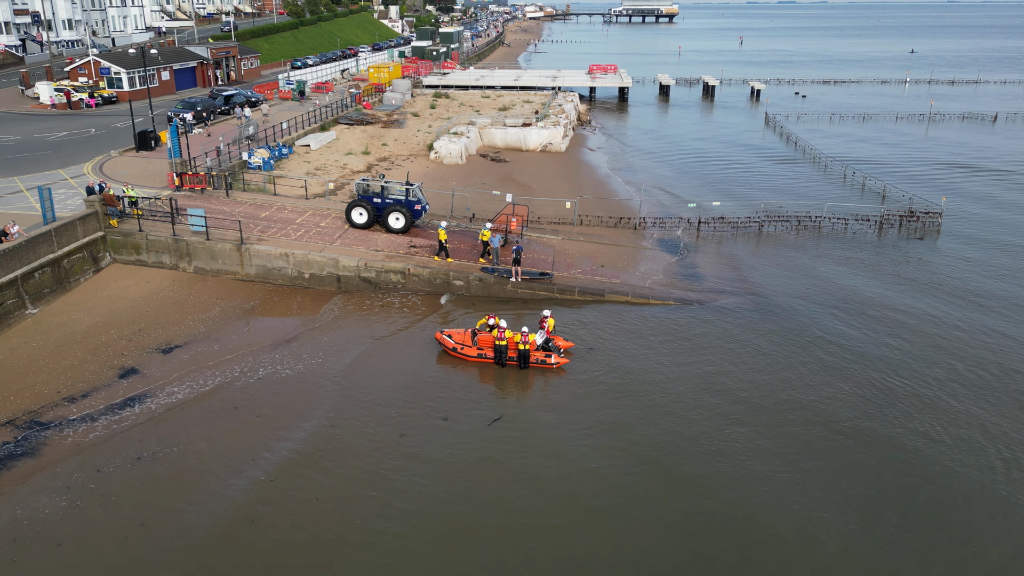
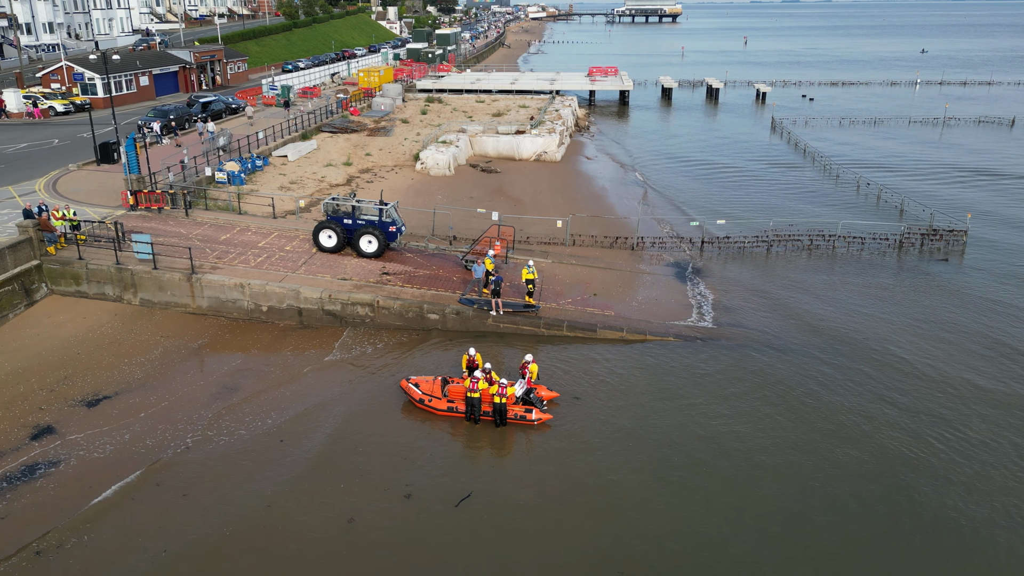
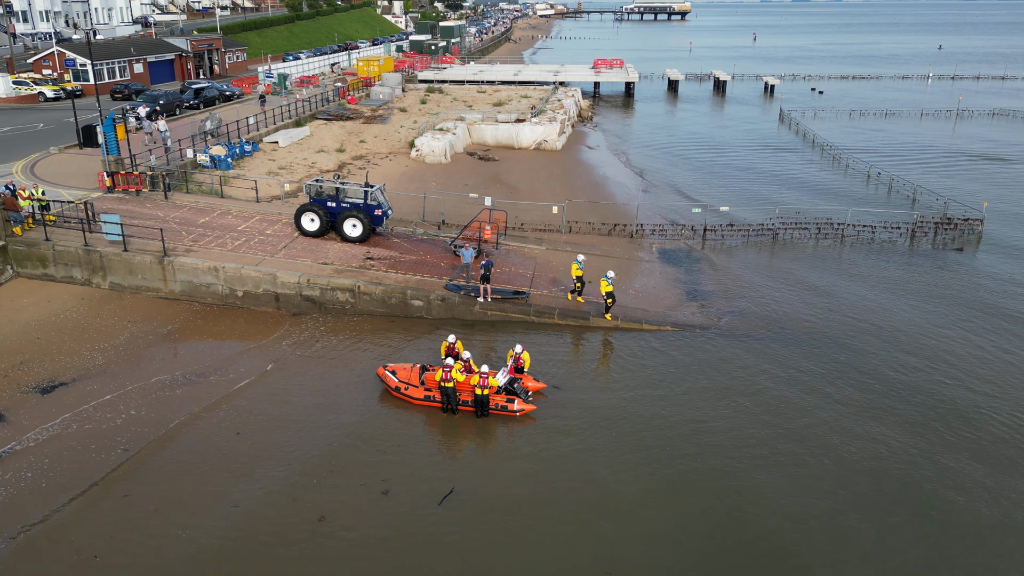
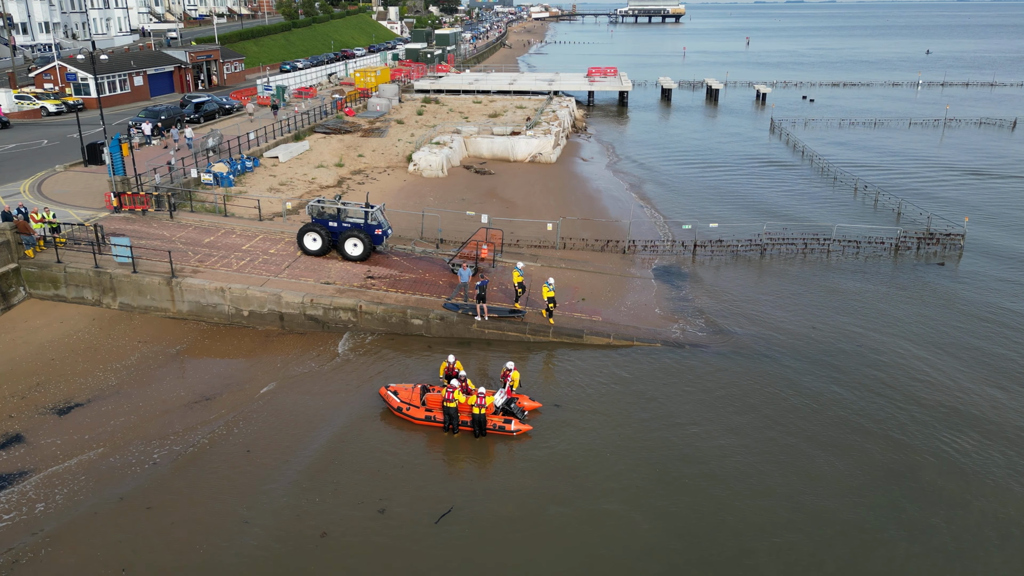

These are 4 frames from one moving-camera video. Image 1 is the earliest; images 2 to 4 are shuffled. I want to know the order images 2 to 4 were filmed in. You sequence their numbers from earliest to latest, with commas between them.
2, 4, 3
